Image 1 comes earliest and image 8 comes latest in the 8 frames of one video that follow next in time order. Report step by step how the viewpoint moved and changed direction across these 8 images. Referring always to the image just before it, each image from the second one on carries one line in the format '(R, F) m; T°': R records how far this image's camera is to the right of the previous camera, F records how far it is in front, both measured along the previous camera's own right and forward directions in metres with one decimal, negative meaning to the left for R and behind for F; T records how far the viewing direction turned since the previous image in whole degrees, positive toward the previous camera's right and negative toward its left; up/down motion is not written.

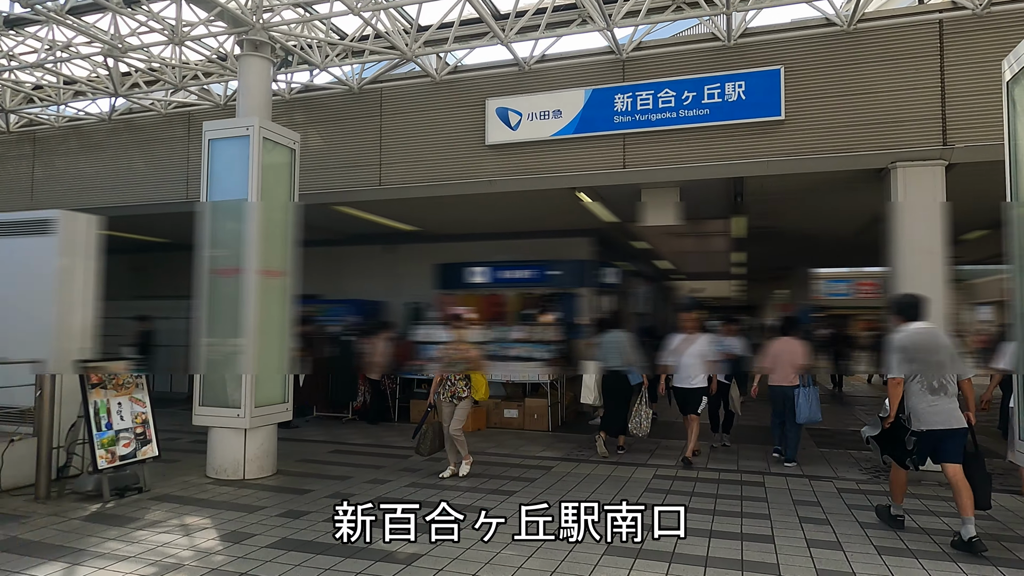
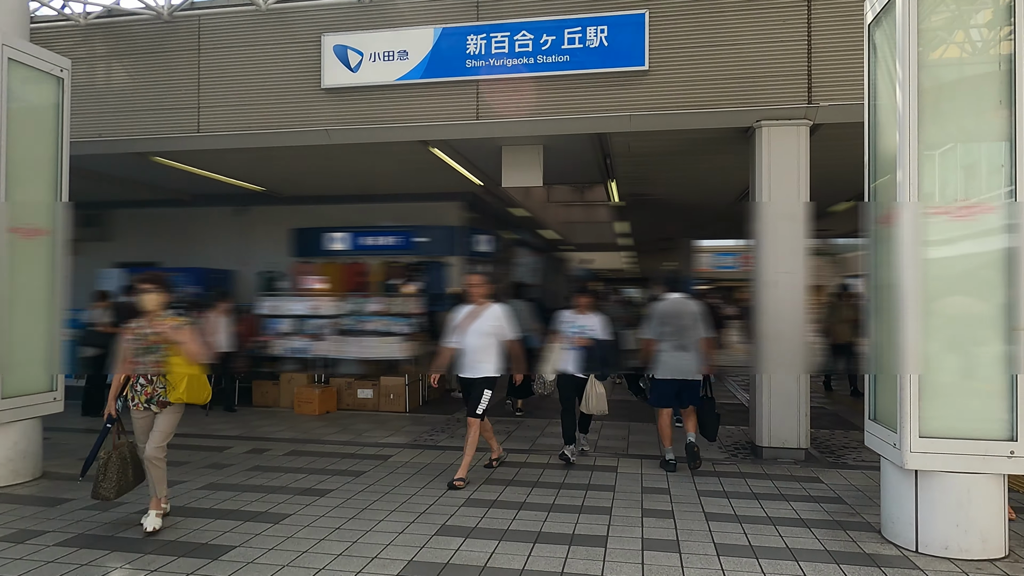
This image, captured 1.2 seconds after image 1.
(+0.9, +1.0) m; +8°
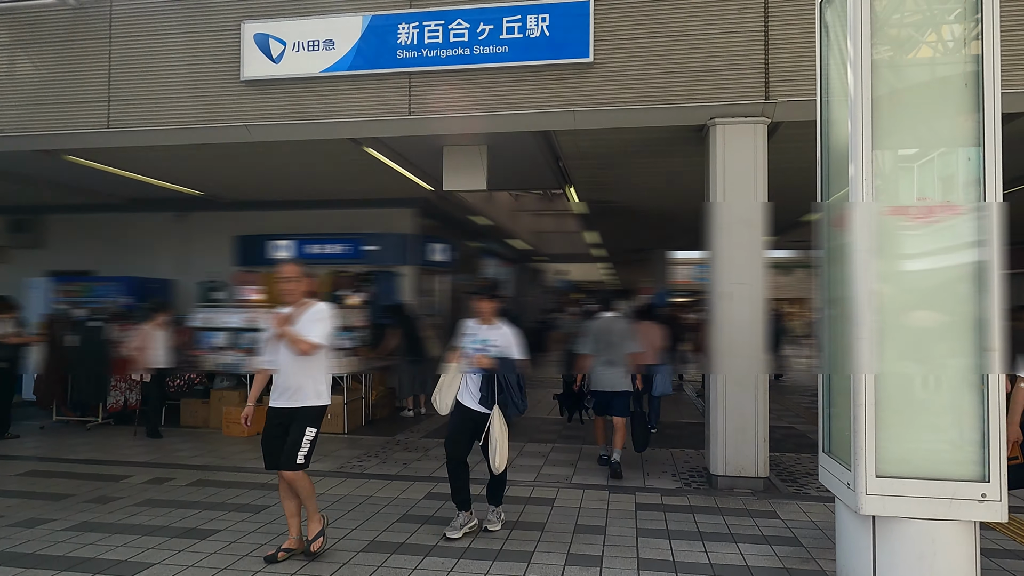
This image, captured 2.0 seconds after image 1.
(+0.6, +0.8) m; +1°
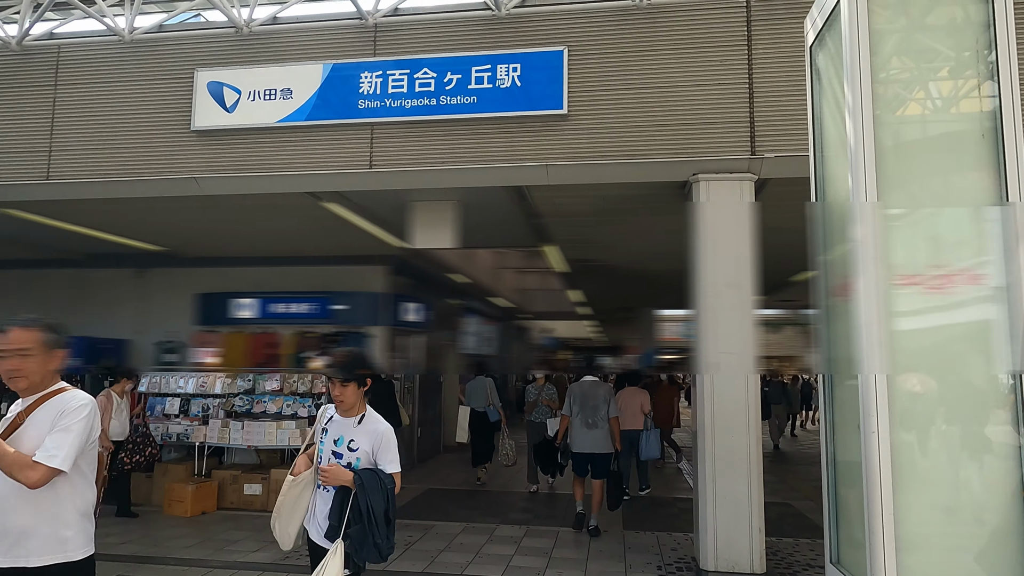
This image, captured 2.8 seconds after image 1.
(+0.2, +0.7) m; +1°
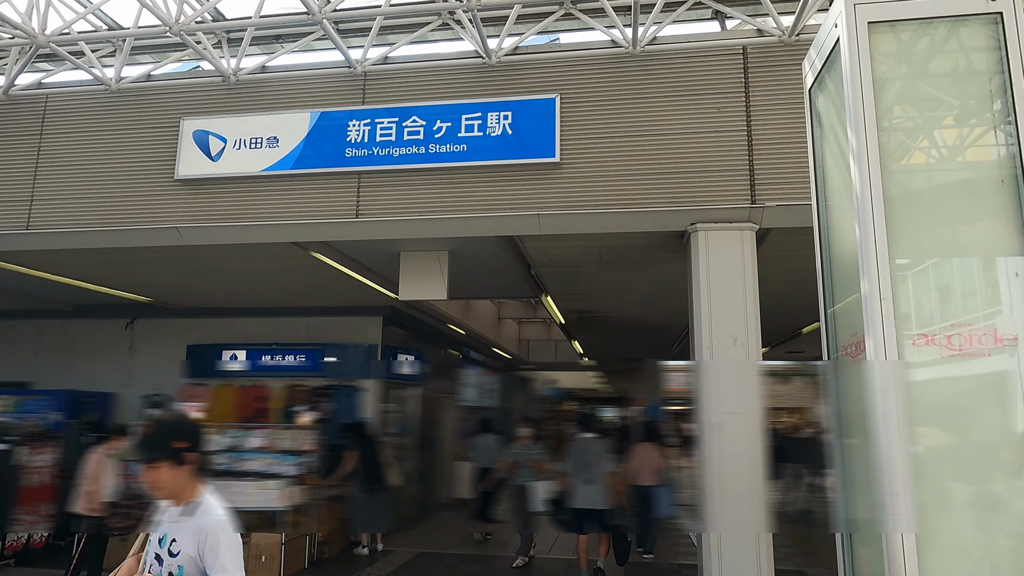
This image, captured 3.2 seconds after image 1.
(+0.2, +0.3) m; -1°
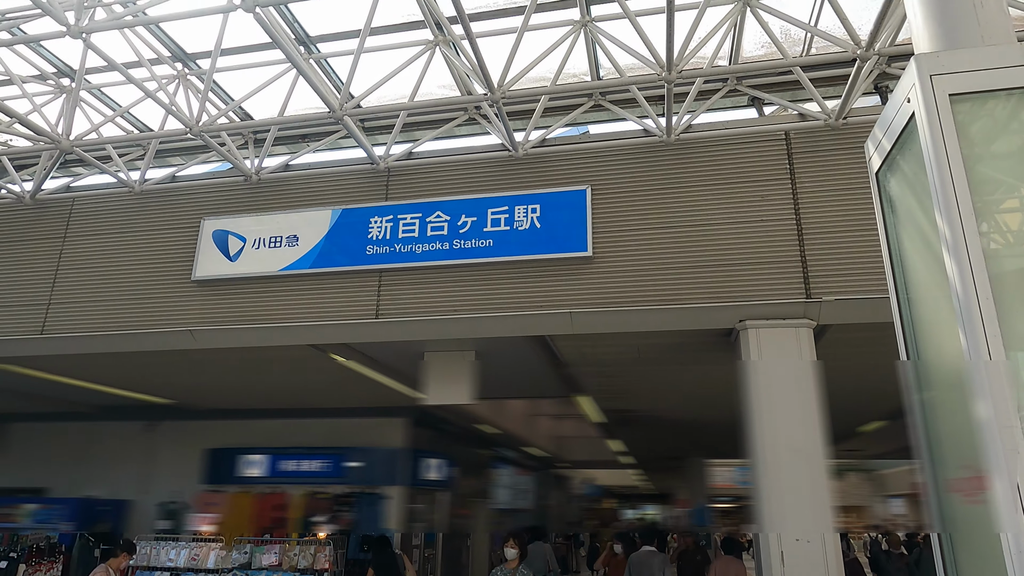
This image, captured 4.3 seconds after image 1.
(0.0, +0.5) m; -3°
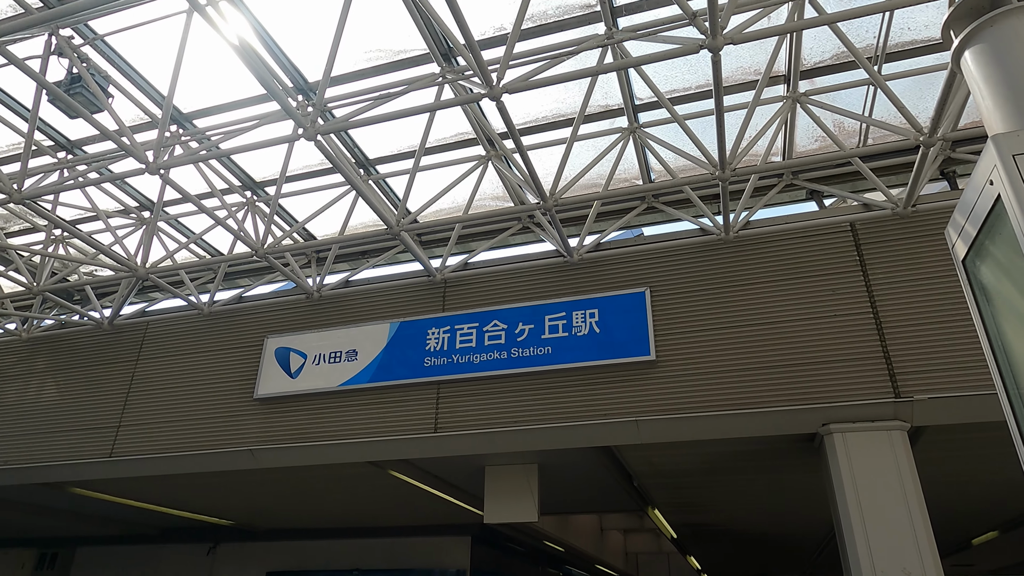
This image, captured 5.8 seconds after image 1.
(0.0, +0.1) m; -5°
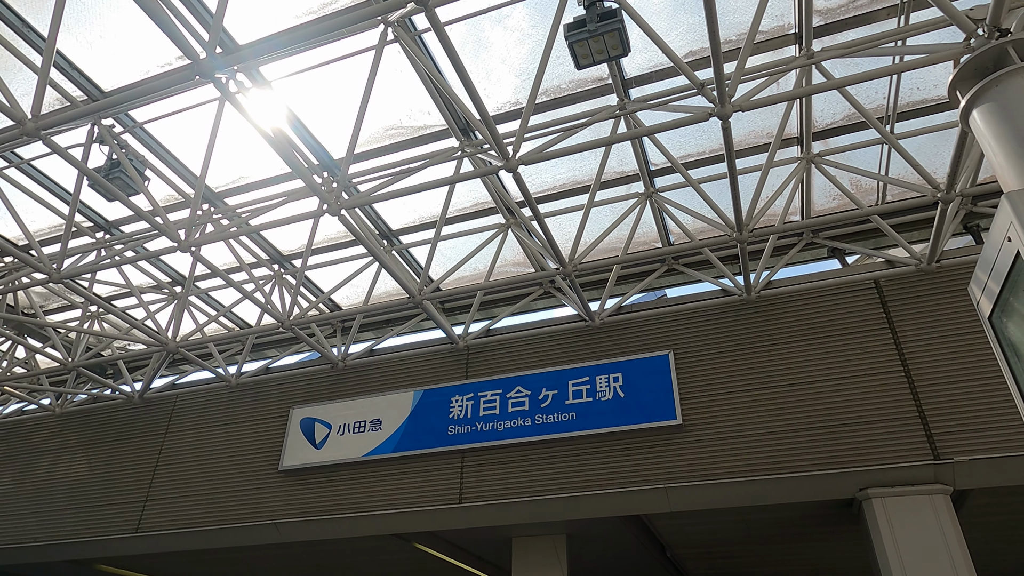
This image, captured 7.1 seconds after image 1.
(0.0, 0.0) m; -2°
